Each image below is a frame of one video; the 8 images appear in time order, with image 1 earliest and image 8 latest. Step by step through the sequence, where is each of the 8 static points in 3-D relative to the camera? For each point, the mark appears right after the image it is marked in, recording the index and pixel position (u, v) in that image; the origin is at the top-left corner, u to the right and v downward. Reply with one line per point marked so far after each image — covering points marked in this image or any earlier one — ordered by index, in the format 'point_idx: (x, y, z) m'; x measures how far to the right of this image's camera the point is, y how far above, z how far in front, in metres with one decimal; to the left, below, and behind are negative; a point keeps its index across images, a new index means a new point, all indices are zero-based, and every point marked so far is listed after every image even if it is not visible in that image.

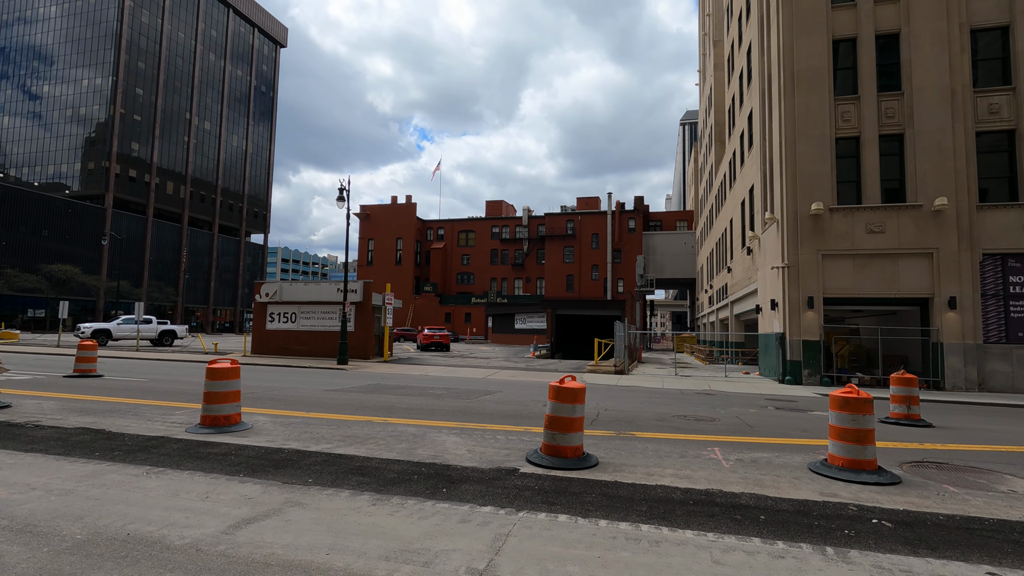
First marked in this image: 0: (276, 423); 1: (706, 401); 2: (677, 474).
0: (-3.3, -1.9, +7.6) m
1: (+4.5, -2.7, +12.3) m
2: (+1.7, -1.9, +5.5) m
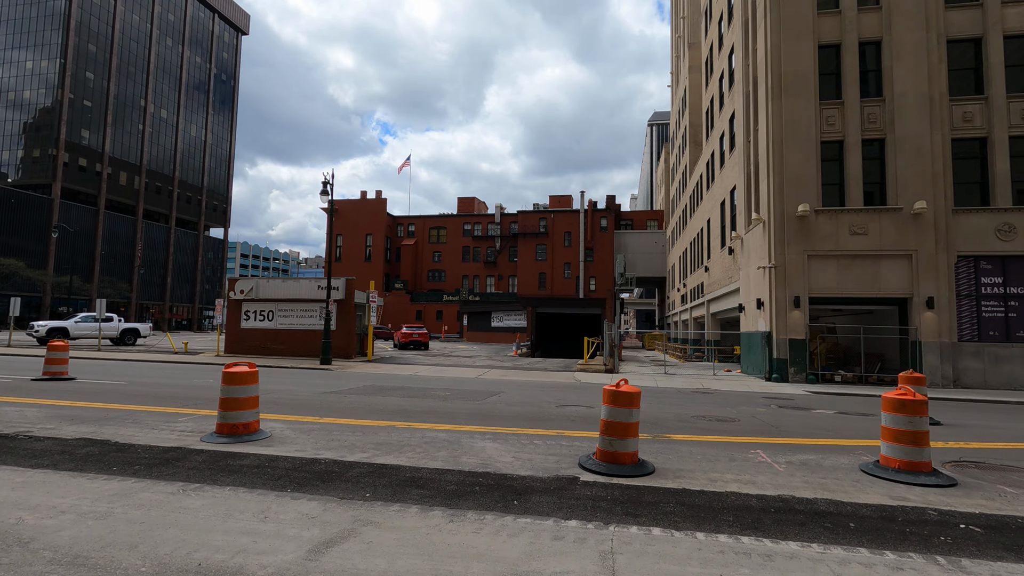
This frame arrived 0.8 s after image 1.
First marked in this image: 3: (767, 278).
0: (-2.9, -1.9, +7.1) m
1: (+4.6, -2.6, +12.3) m
2: (+2.3, -2.0, +5.4) m
3: (+9.2, +0.4, +19.3) m
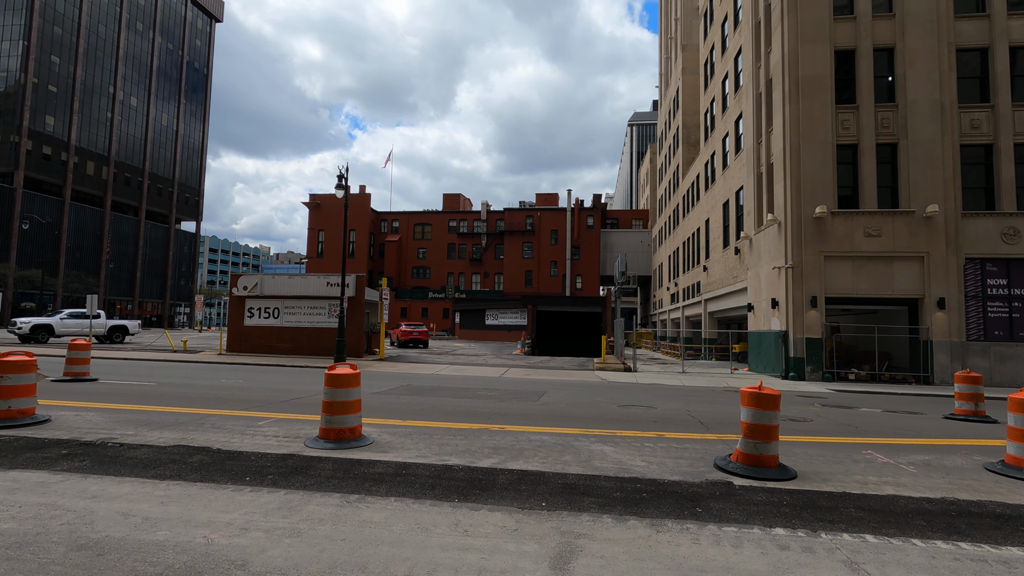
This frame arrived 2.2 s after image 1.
0: (-1.4, -1.9, +6.8) m
1: (+5.7, -2.6, +12.4) m
2: (+3.8, -2.0, +5.4) m
3: (+9.9, +0.4, +19.6) m
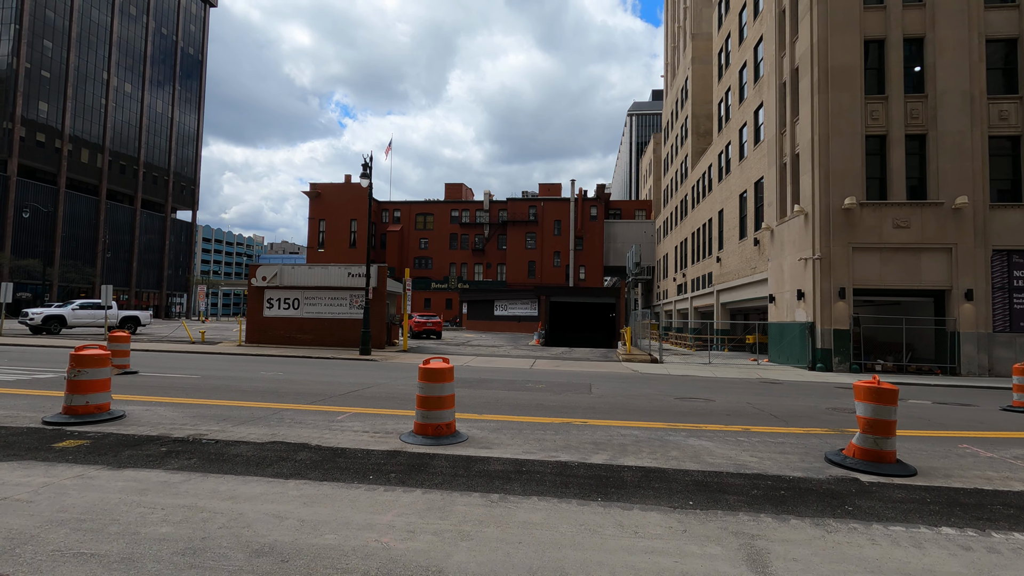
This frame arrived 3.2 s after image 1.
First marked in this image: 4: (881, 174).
0: (-0.3, -1.8, +6.7) m
1: (+6.8, -2.5, +12.4) m
2: (+5.0, -1.9, +5.3) m
3: (+10.9, +0.7, +19.6) m
4: (+13.5, +4.2, +19.5) m
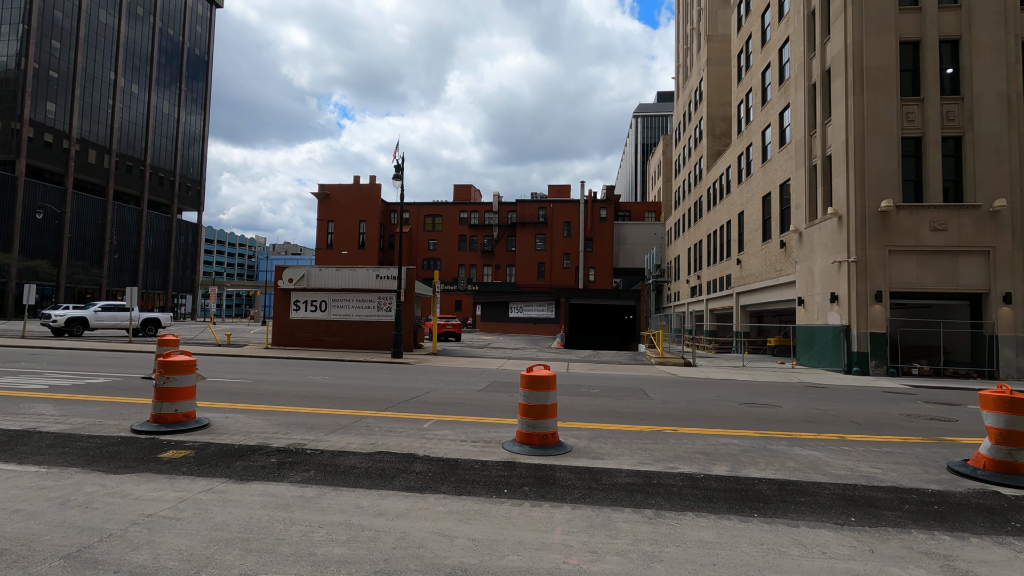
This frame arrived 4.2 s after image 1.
0: (+0.9, -1.8, +6.5) m
1: (+8.0, -2.5, +12.2) m
2: (+6.2, -2.0, +5.2) m
3: (+12.1, +0.6, +19.4) m
4: (+14.7, +4.0, +19.3) m
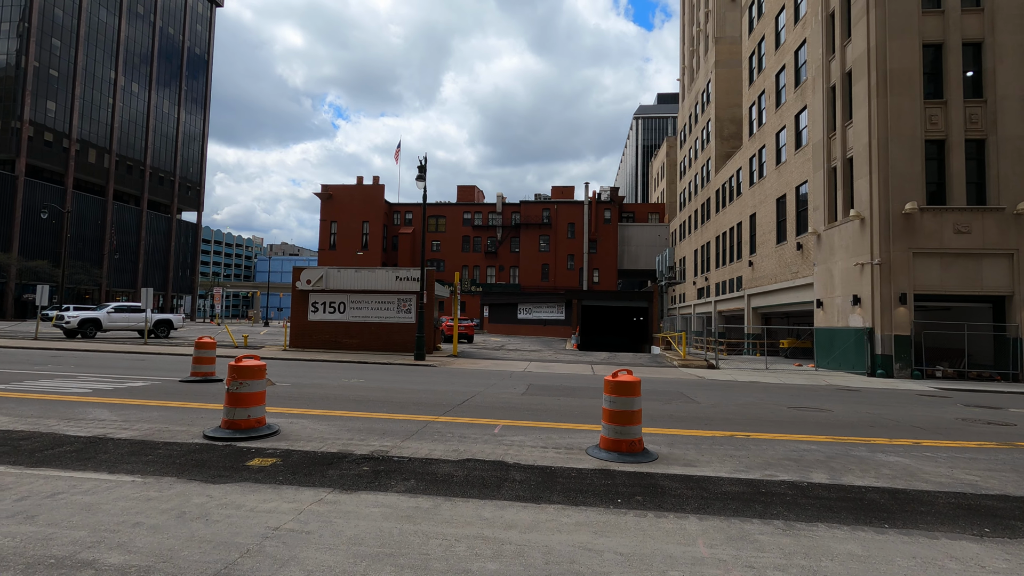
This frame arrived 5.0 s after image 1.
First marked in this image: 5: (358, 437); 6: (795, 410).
0: (+1.9, -1.9, +6.4) m
1: (+8.9, -2.6, +12.2) m
2: (+7.2, -2.0, +5.1) m
3: (+12.9, +0.5, +19.4) m
4: (+15.5, +4.0, +19.4) m
5: (-1.9, -1.8, +6.5) m
6: (+5.4, -2.3, +10.2) m
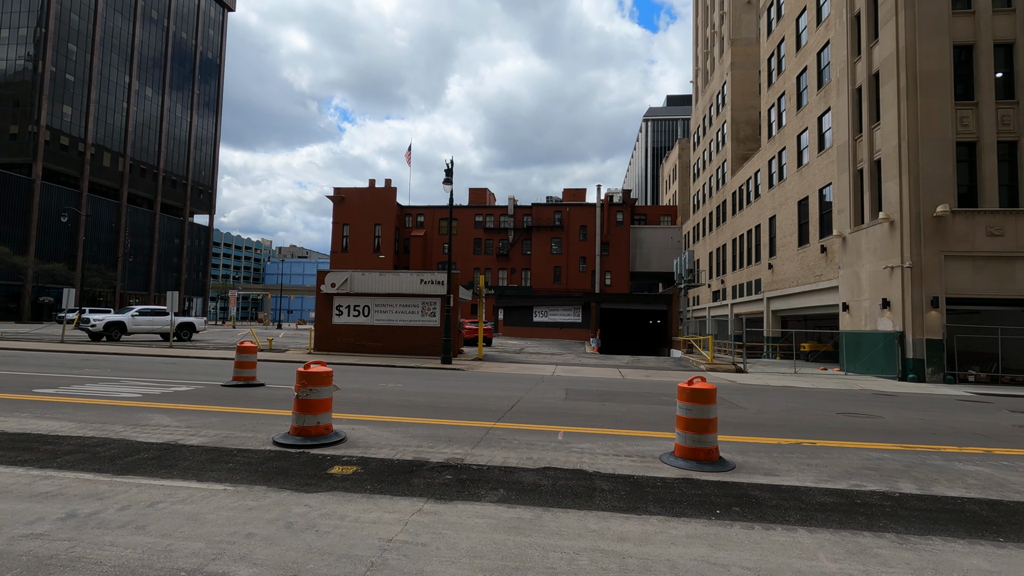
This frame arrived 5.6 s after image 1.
0: (+2.7, -1.9, +6.3) m
1: (+9.8, -2.7, +12.0) m
2: (+8.0, -2.1, +5.0) m
3: (+13.9, +0.4, +19.2) m
4: (+16.5, +3.8, +19.2) m
5: (-1.0, -1.9, +6.4) m
6: (+6.2, -2.4, +10.1) m
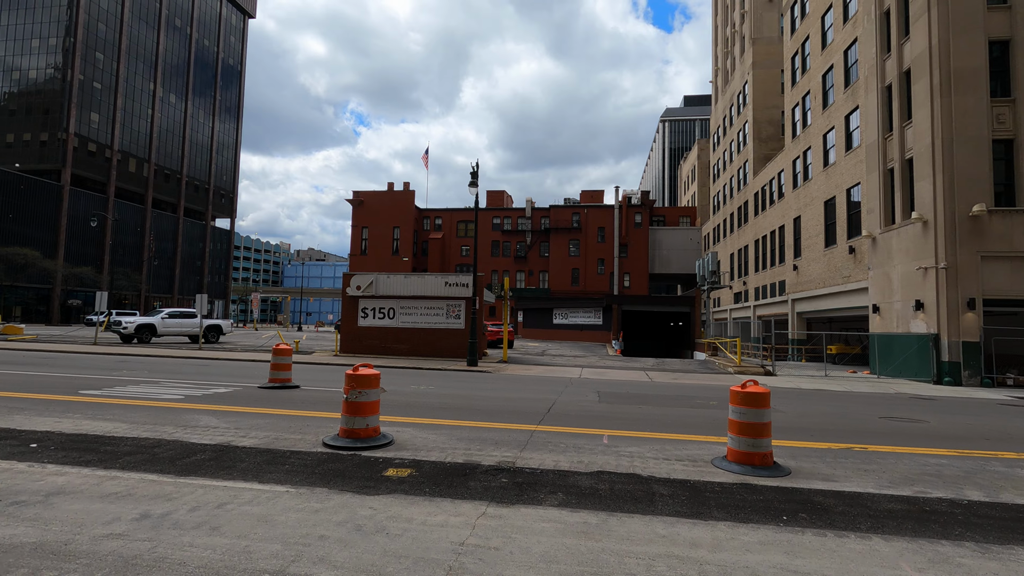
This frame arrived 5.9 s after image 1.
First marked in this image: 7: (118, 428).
0: (+3.3, -2.0, +6.2) m
1: (+10.5, -2.7, +11.7) m
2: (+8.5, -2.1, +4.7) m
3: (+14.8, +0.3, +18.8) m
4: (+17.4, +3.8, +18.7) m
5: (-0.5, -1.9, +6.4) m
6: (+6.9, -2.4, +9.9) m
7: (-5.0, -1.8, +6.8) m
